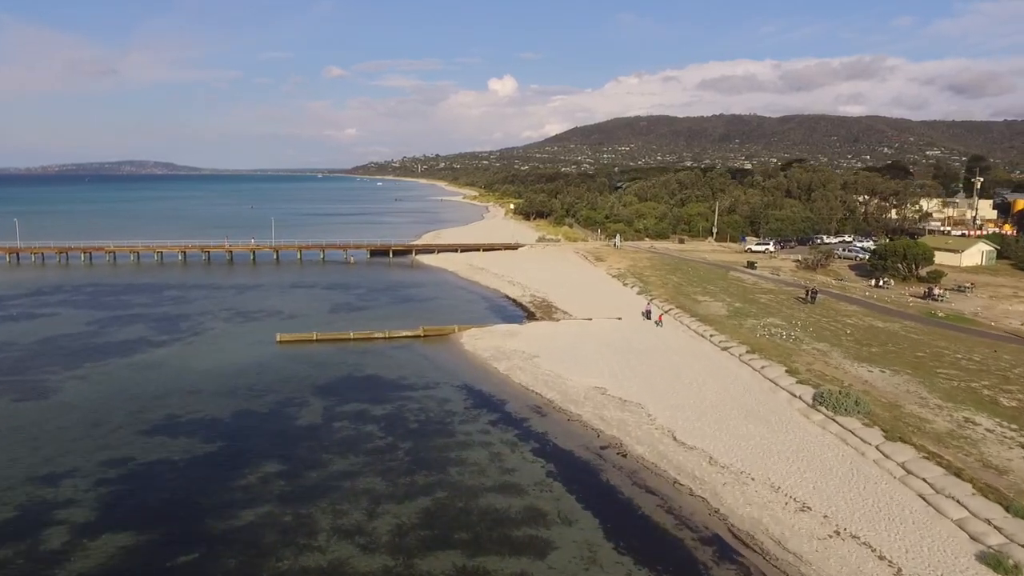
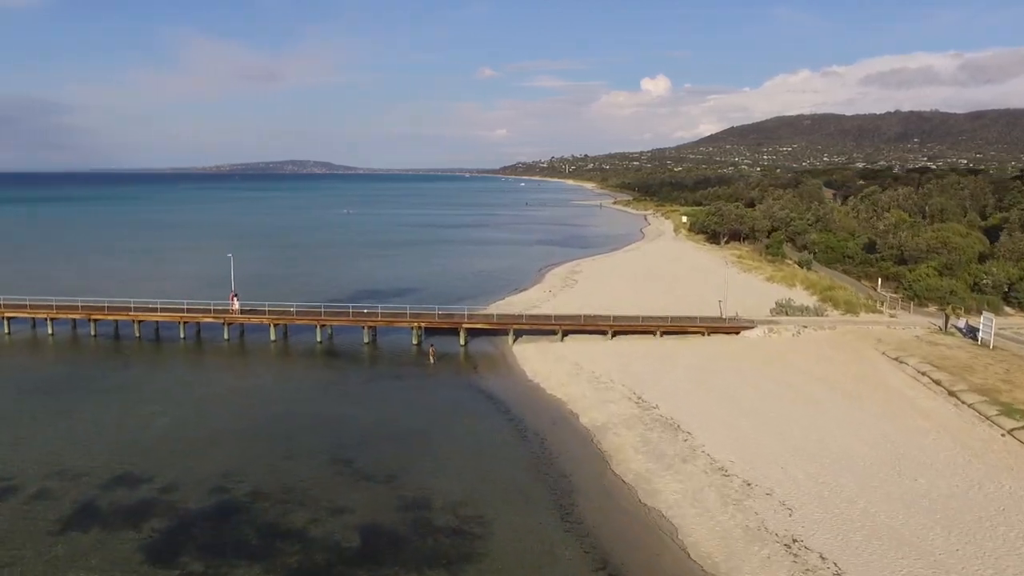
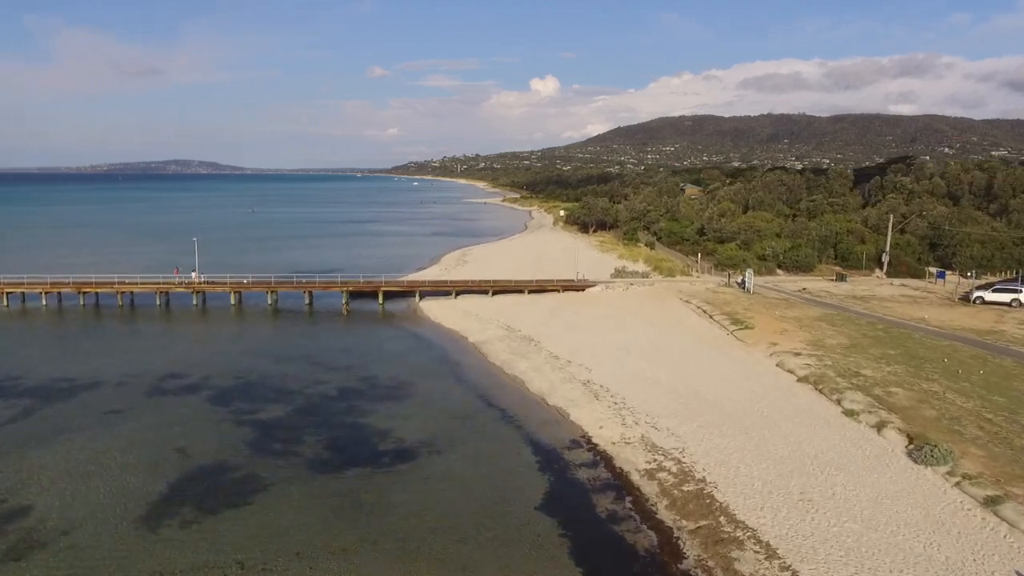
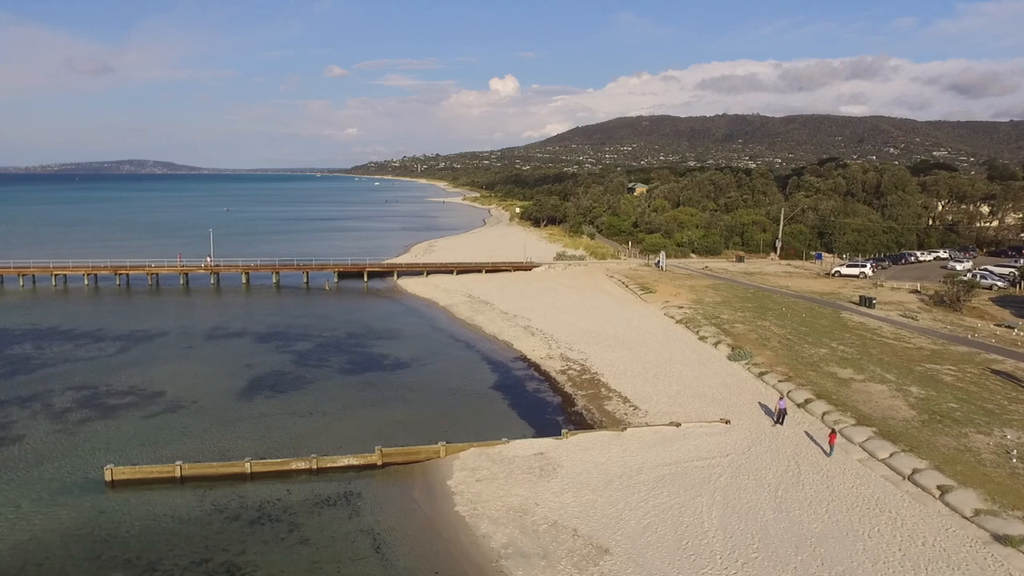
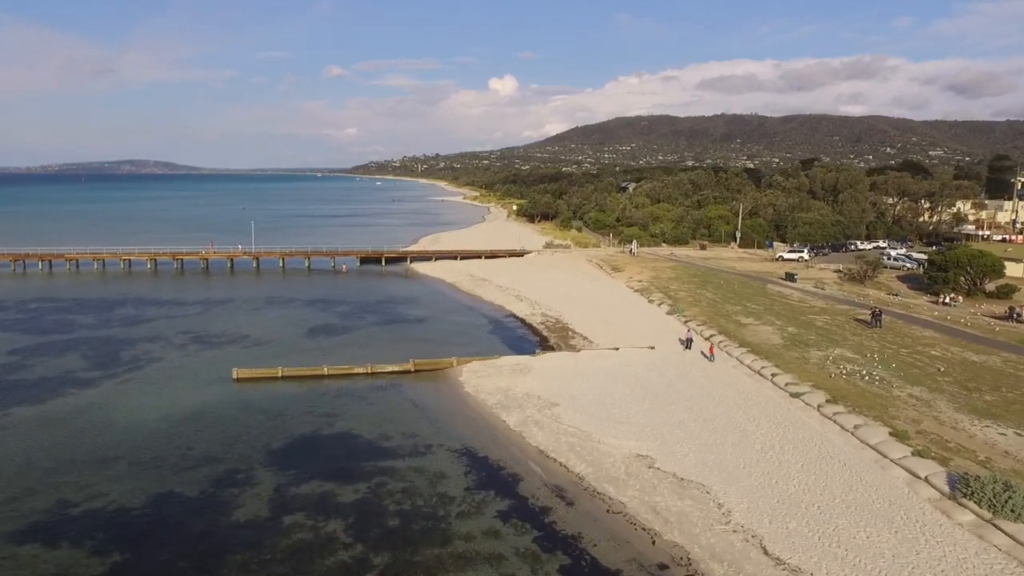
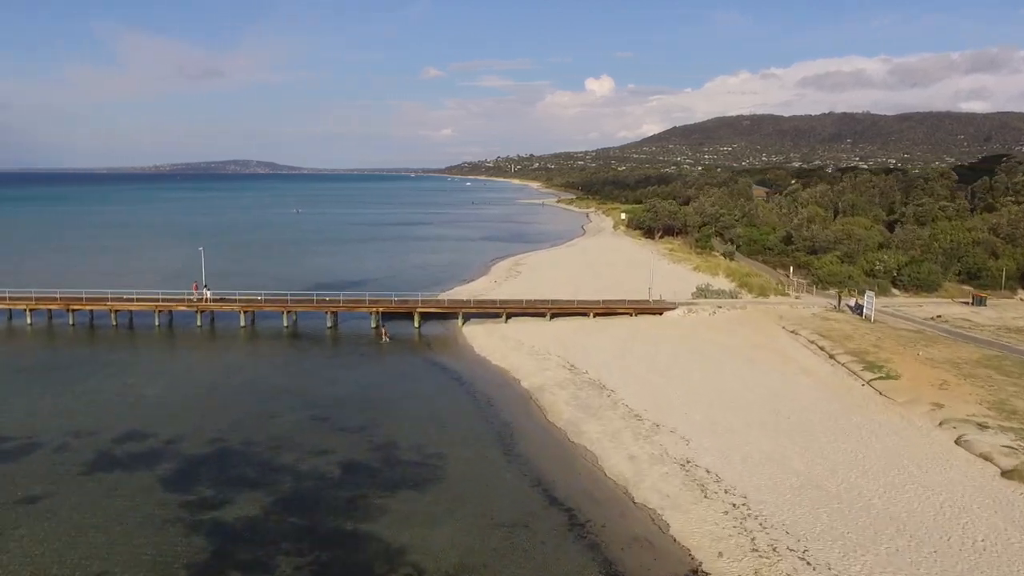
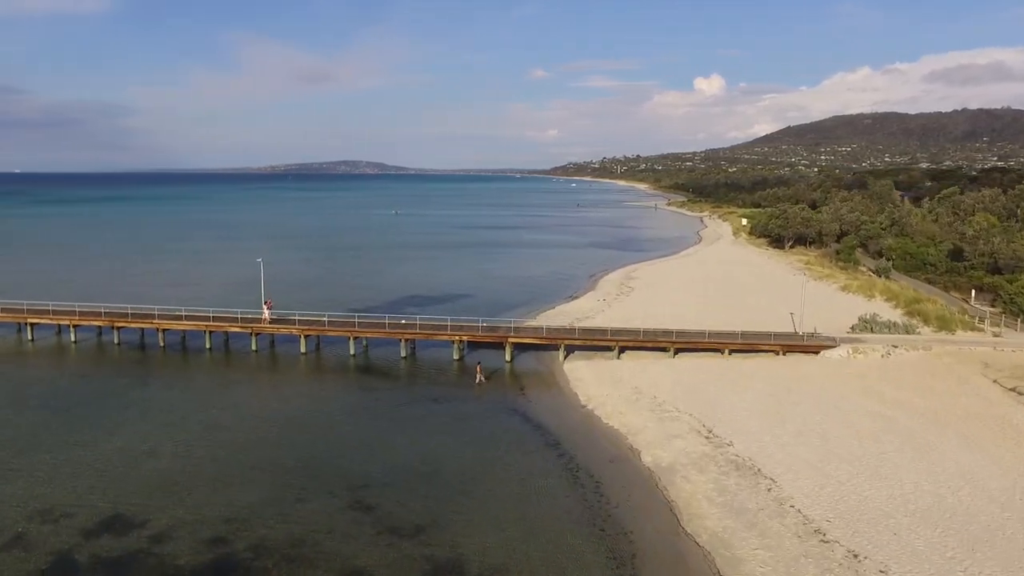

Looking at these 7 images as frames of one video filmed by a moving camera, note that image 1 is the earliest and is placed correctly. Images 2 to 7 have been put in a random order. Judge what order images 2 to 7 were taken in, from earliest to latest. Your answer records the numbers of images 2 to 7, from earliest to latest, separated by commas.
5, 4, 3, 6, 2, 7
